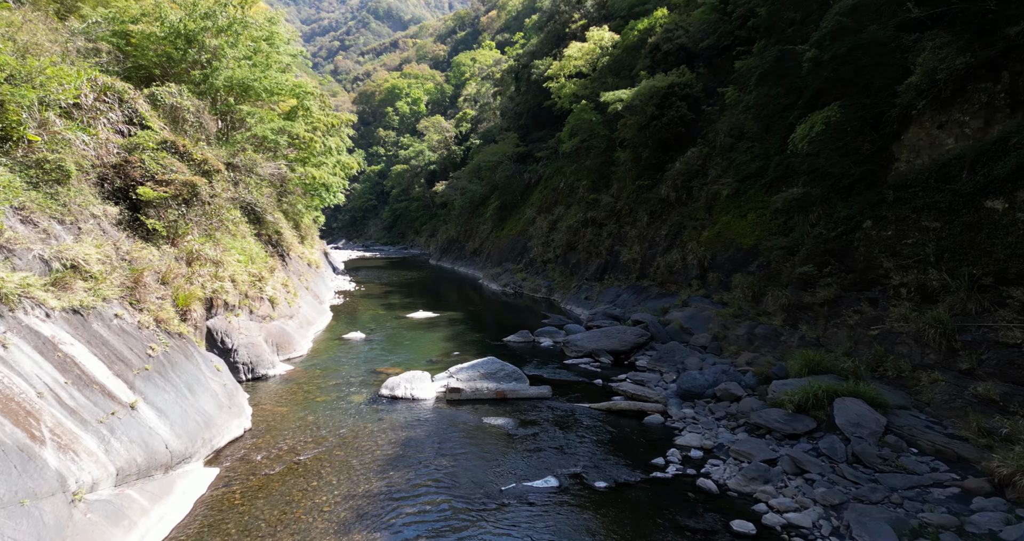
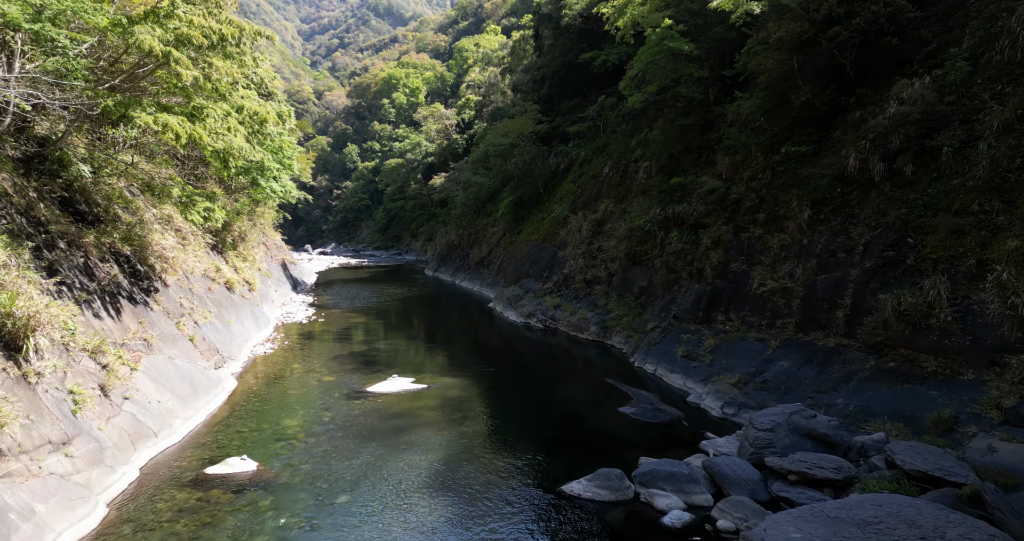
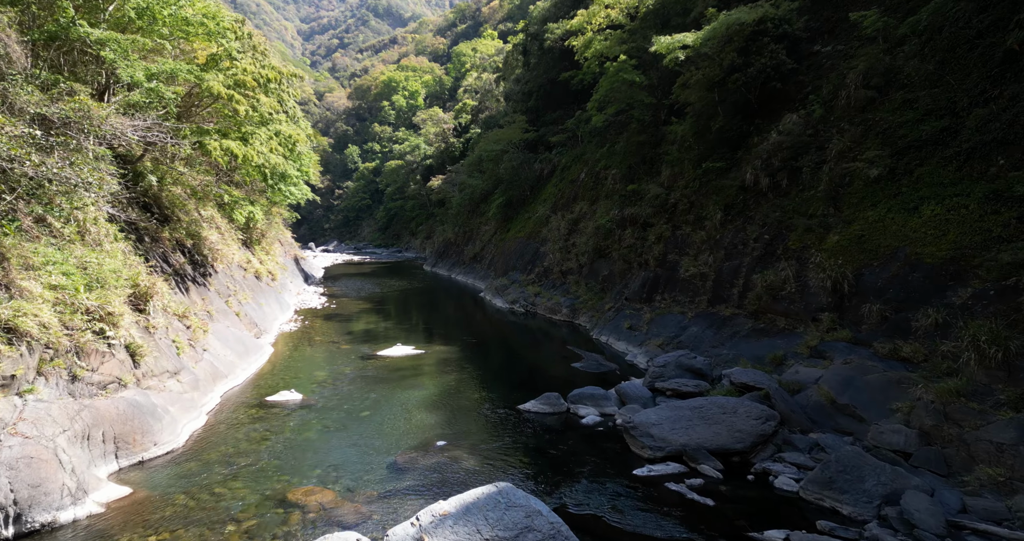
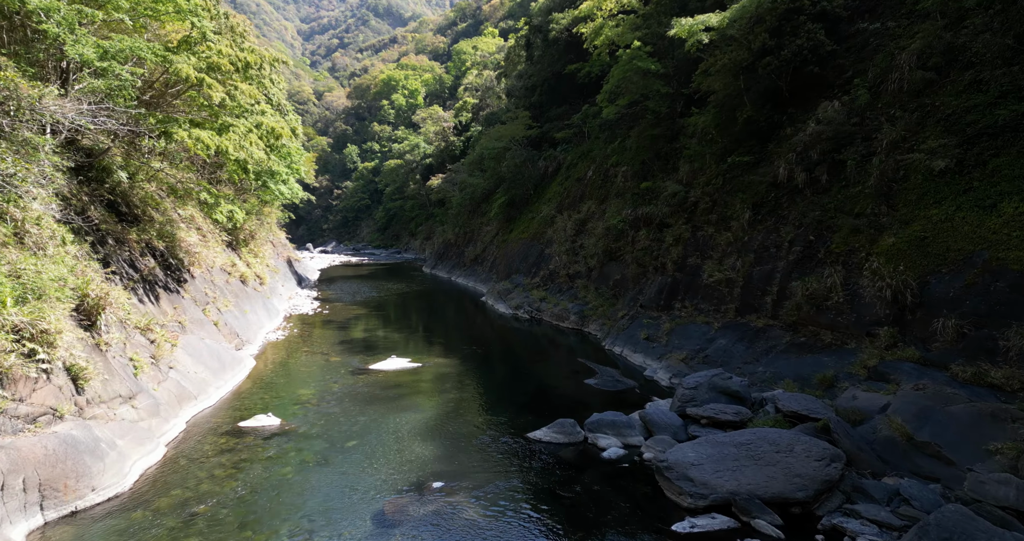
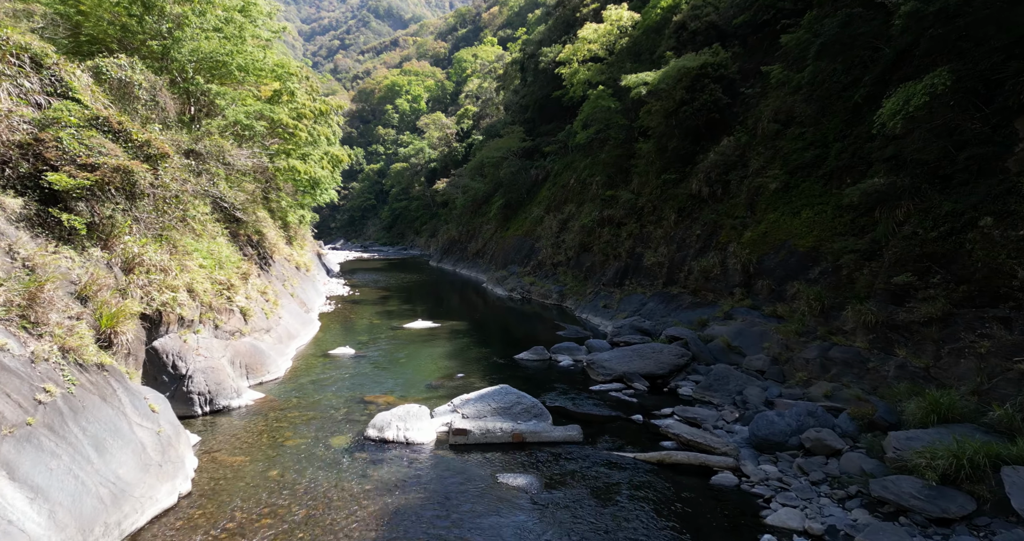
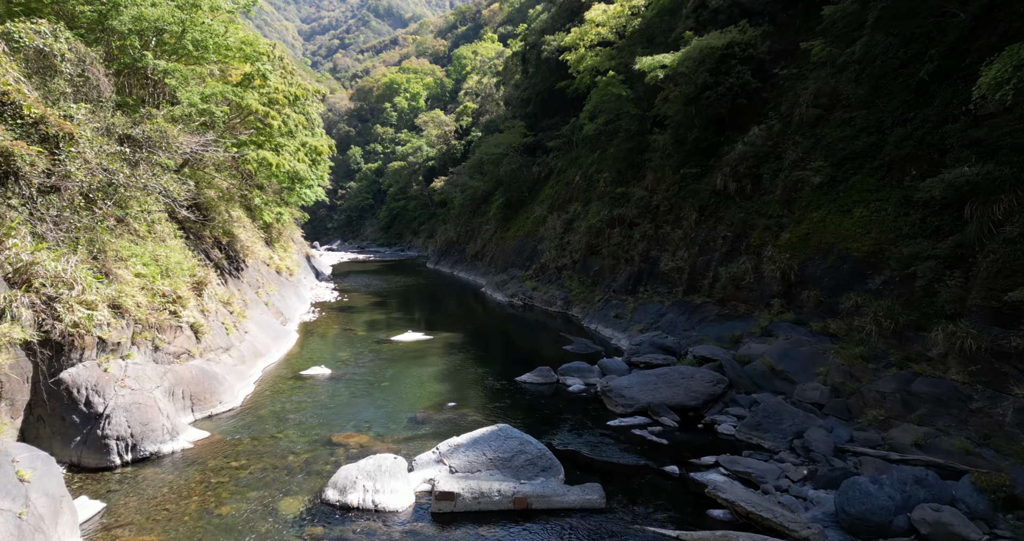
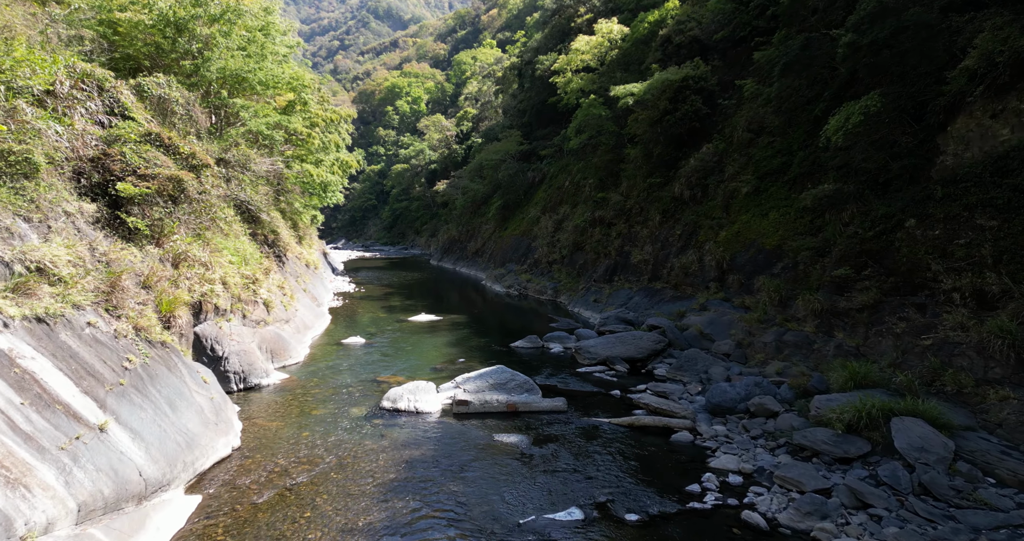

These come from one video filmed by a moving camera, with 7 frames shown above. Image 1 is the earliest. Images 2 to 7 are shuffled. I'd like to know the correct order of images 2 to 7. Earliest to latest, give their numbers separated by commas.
7, 5, 6, 3, 4, 2
